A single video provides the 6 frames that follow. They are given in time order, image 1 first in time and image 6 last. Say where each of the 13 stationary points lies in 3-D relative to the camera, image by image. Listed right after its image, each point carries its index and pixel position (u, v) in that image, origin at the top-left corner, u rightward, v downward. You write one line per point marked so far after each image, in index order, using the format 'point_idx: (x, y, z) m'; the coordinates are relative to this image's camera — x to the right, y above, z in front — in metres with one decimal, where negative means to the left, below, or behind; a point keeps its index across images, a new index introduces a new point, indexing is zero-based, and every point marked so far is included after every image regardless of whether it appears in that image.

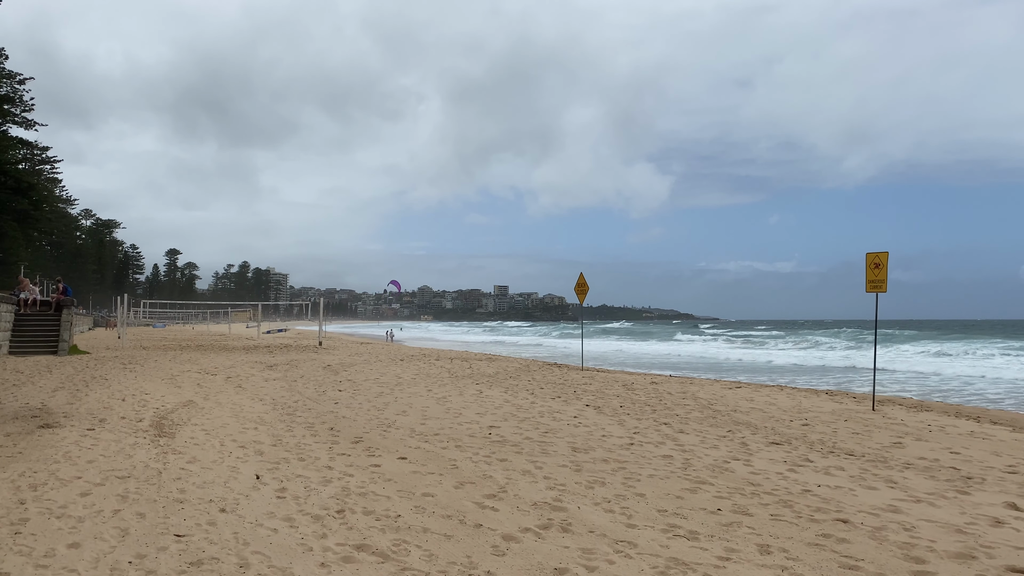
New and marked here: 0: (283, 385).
0: (-4.5, -1.9, +10.8) m
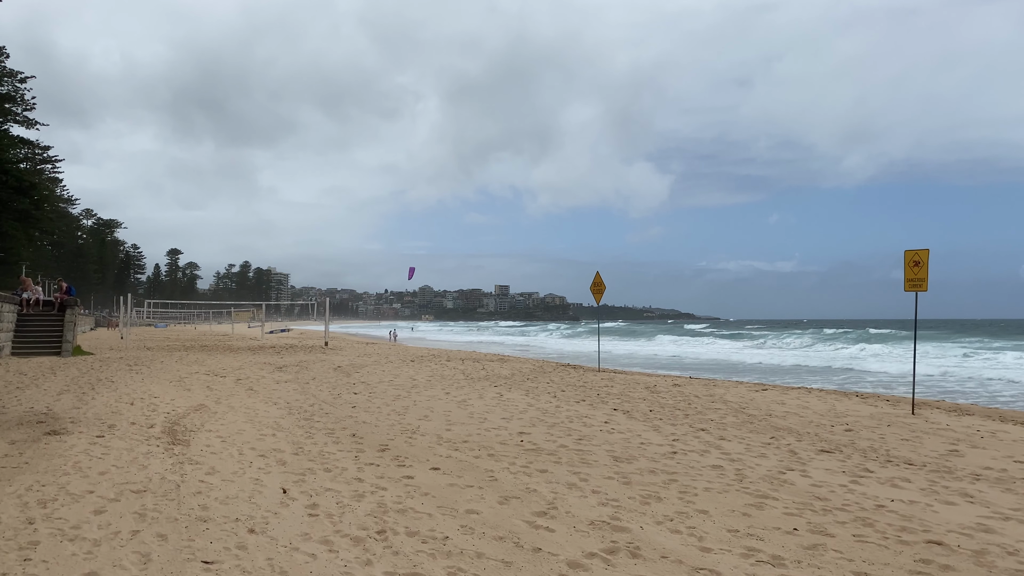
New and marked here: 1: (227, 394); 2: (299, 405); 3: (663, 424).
0: (-4.1, -1.9, +10.4) m
1: (-4.8, -1.8, +9.4) m
2: (-3.3, -1.8, +8.6) m
3: (+2.0, -1.8, +7.3) m
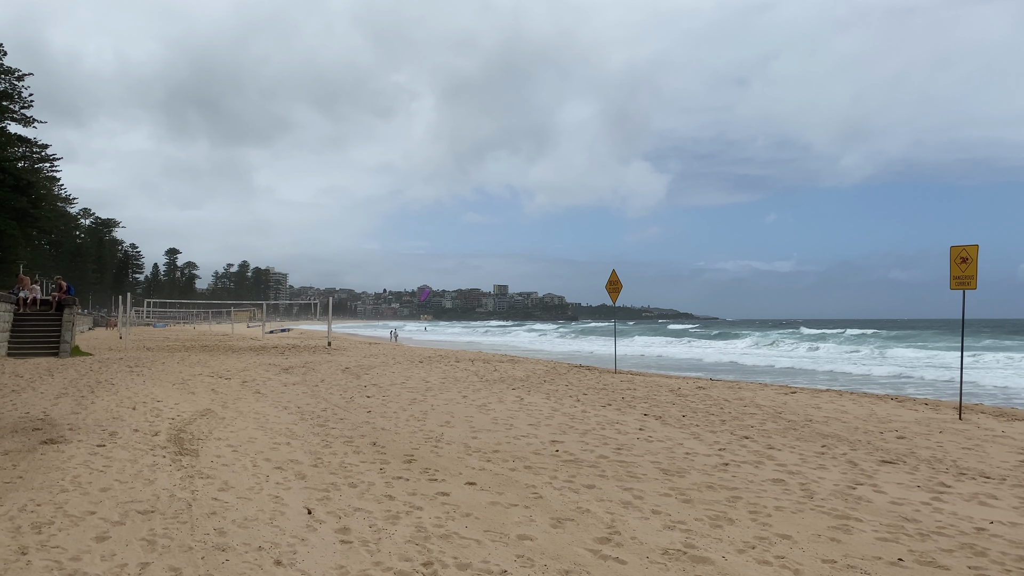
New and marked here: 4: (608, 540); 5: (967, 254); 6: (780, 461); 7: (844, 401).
0: (-3.7, -1.9, +10.0) m
1: (-4.5, -1.8, +9.0) m
2: (-3.0, -1.8, +8.2) m
3: (+2.4, -1.8, +6.9) m
4: (+0.6, -1.6, +3.4) m
5: (+6.5, +0.5, +7.9) m
6: (+2.7, -1.7, +5.5) m
7: (+5.7, -2.0, +9.6) m
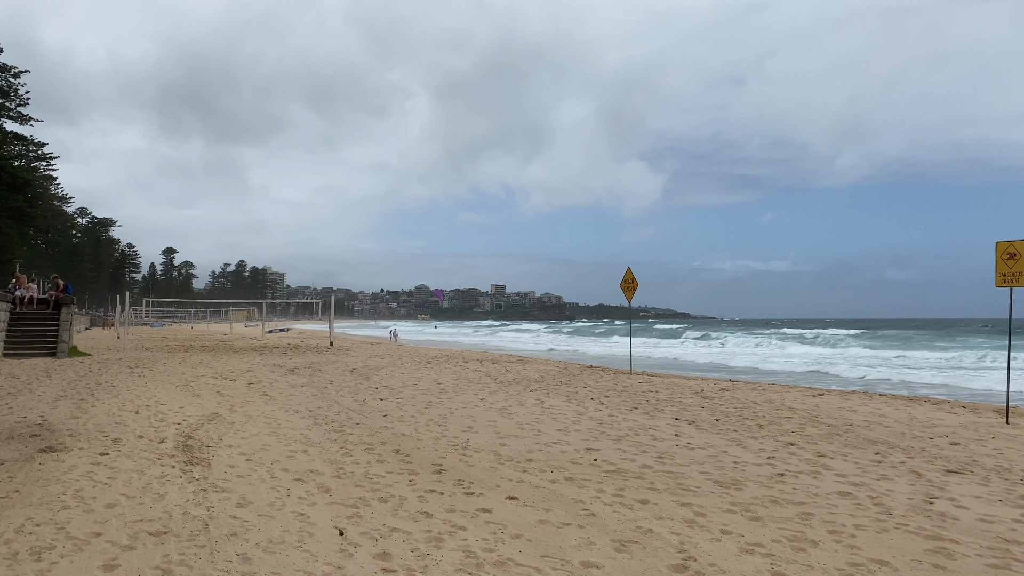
0: (-3.4, -1.8, +9.6) m
1: (-4.2, -1.7, +8.6) m
2: (-2.6, -1.8, +7.8) m
3: (+2.7, -1.7, +6.5) m
4: (+0.9, -1.5, +3.0) m
5: (+6.8, +0.5, +7.5) m
6: (+3.0, -1.7, +5.1) m
7: (+6.1, -1.9, +9.2) m
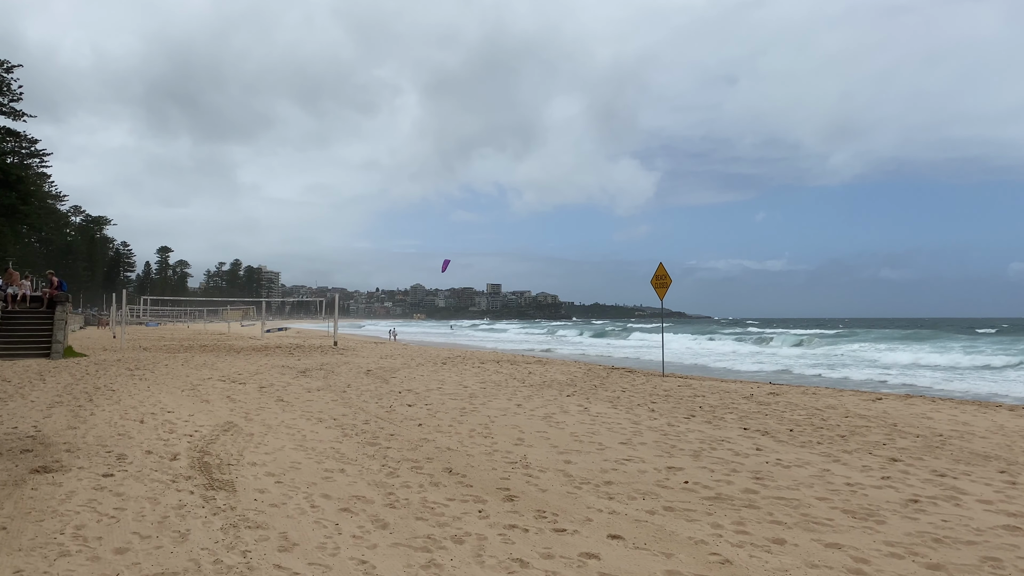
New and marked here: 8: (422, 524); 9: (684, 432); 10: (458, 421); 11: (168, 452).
0: (-2.8, -1.8, +8.7) m
1: (-3.6, -1.7, +7.7) m
2: (-2.0, -1.7, +6.9) m
3: (+3.3, -1.7, +5.7) m
4: (+1.6, -1.5, +2.3) m
5: (+7.5, +0.6, +6.8) m
6: (+3.6, -1.6, +4.4) m
7: (+6.7, -1.9, +8.5) m
8: (-0.6, -1.6, +3.7) m
9: (+2.0, -1.7, +6.5) m
10: (-0.7, -1.7, +7.2) m
11: (-3.3, -1.6, +5.3) m
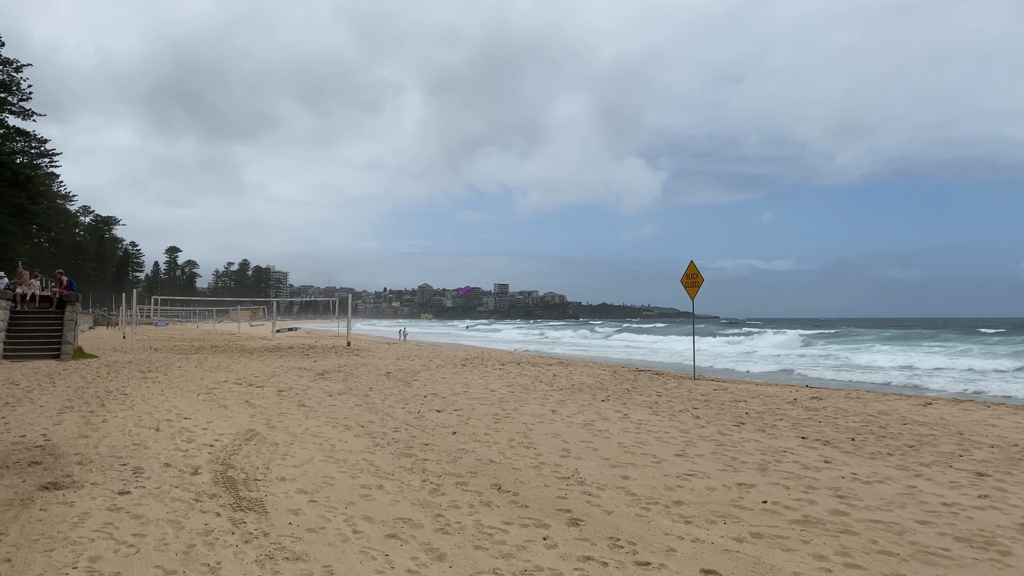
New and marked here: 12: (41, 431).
0: (-2.3, -1.7, +8.3) m
1: (-3.1, -1.7, +7.3) m
2: (-1.5, -1.7, +6.5) m
3: (+3.8, -1.7, +5.2) m
4: (+2.0, -1.5, +1.8) m
5: (+7.9, +0.6, +6.3) m
6: (+4.1, -1.6, +3.9) m
7: (+7.1, -1.8, +7.9) m
8: (-0.2, -1.6, +3.2) m
9: (+2.5, -1.7, +6.1) m
10: (-0.2, -1.7, +6.7) m
11: (-2.9, -1.6, +4.9) m
12: (-5.2, -1.6, +6.2) m
